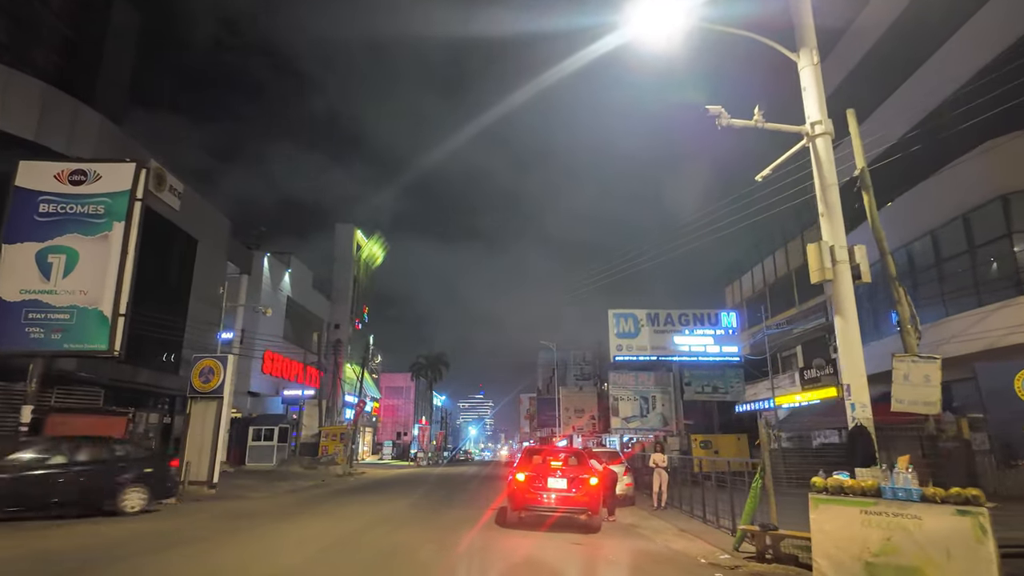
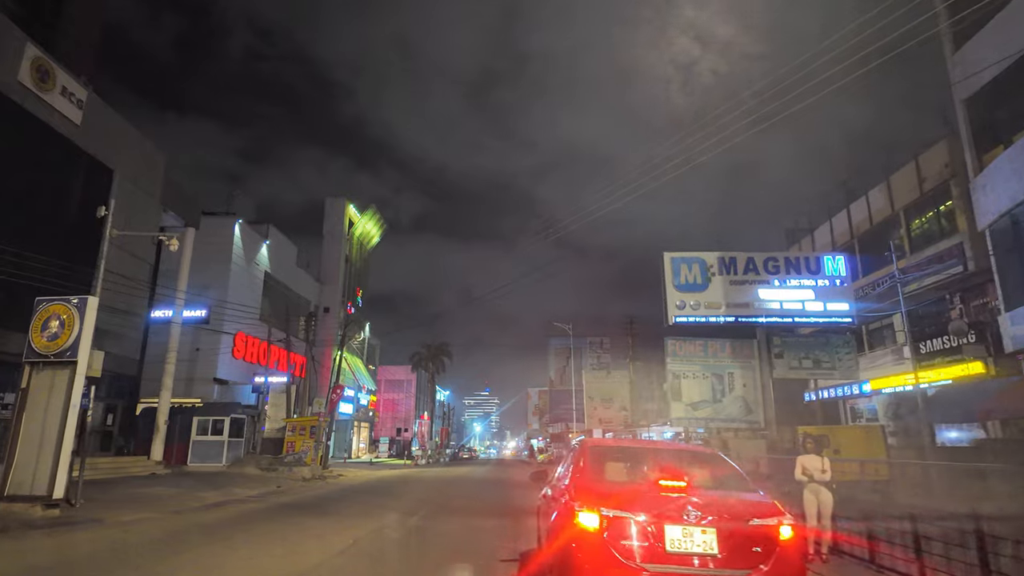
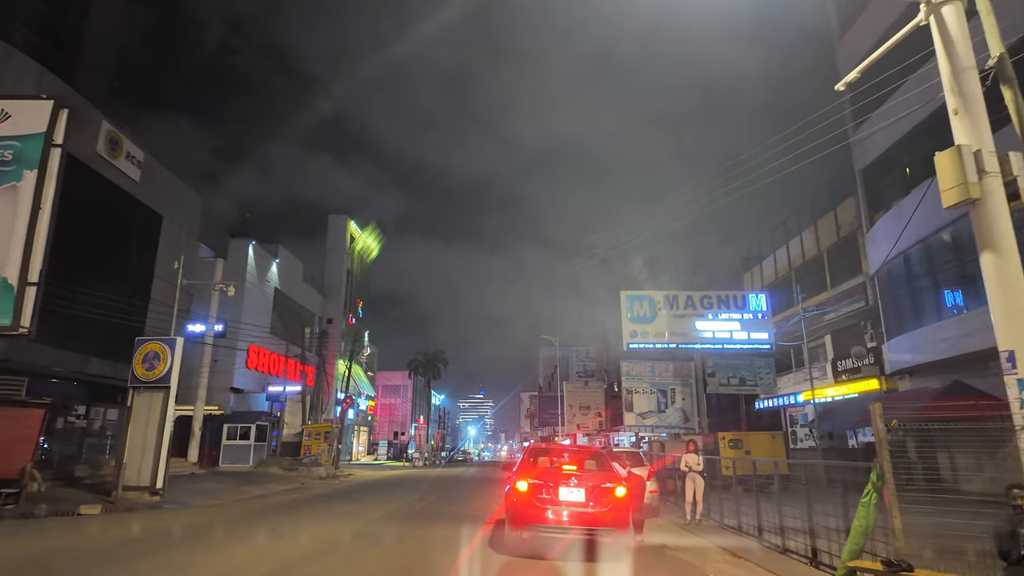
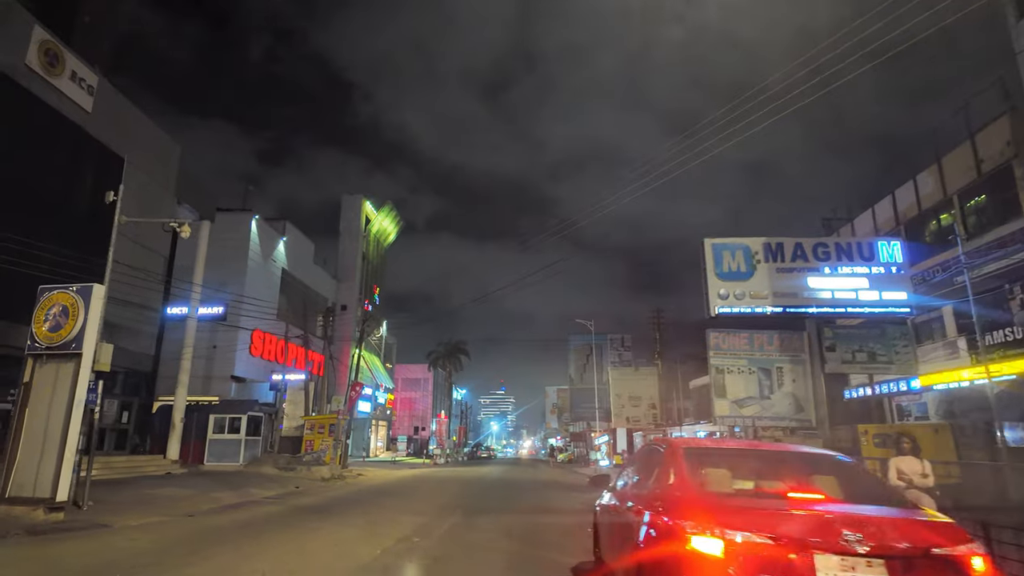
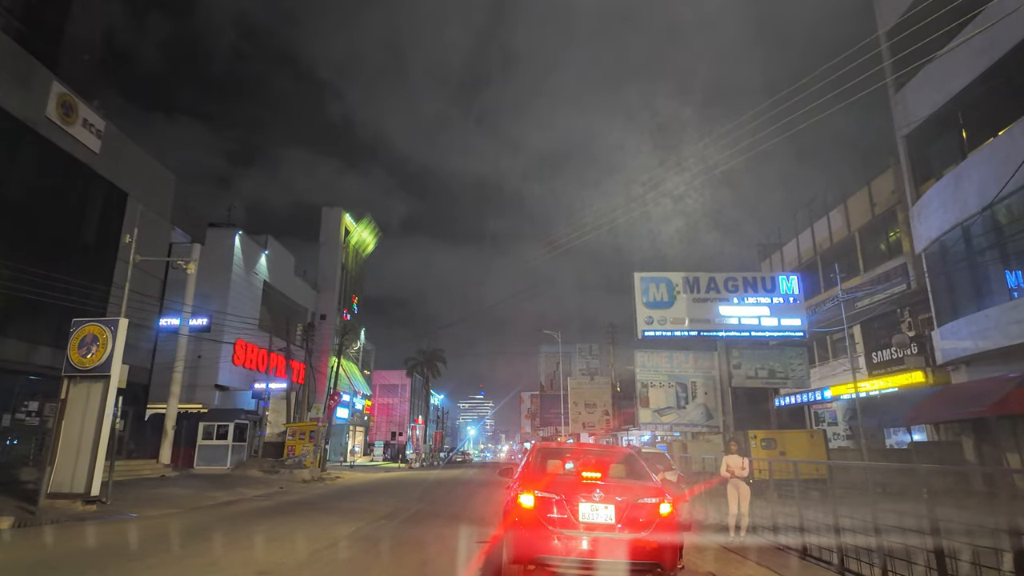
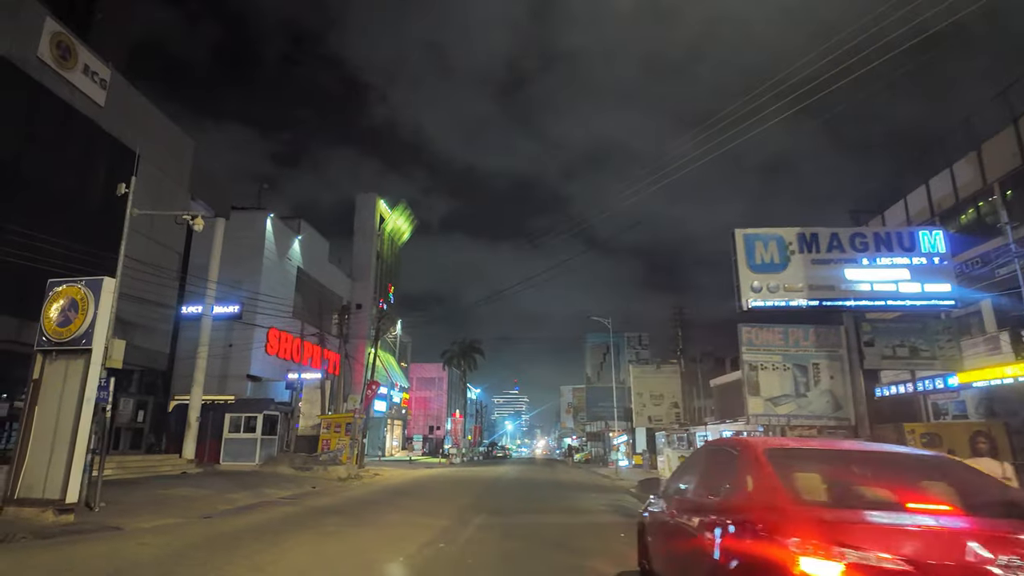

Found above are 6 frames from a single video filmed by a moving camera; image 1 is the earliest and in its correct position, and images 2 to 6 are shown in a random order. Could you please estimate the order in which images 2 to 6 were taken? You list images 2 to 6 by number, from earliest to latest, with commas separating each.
3, 5, 2, 4, 6
